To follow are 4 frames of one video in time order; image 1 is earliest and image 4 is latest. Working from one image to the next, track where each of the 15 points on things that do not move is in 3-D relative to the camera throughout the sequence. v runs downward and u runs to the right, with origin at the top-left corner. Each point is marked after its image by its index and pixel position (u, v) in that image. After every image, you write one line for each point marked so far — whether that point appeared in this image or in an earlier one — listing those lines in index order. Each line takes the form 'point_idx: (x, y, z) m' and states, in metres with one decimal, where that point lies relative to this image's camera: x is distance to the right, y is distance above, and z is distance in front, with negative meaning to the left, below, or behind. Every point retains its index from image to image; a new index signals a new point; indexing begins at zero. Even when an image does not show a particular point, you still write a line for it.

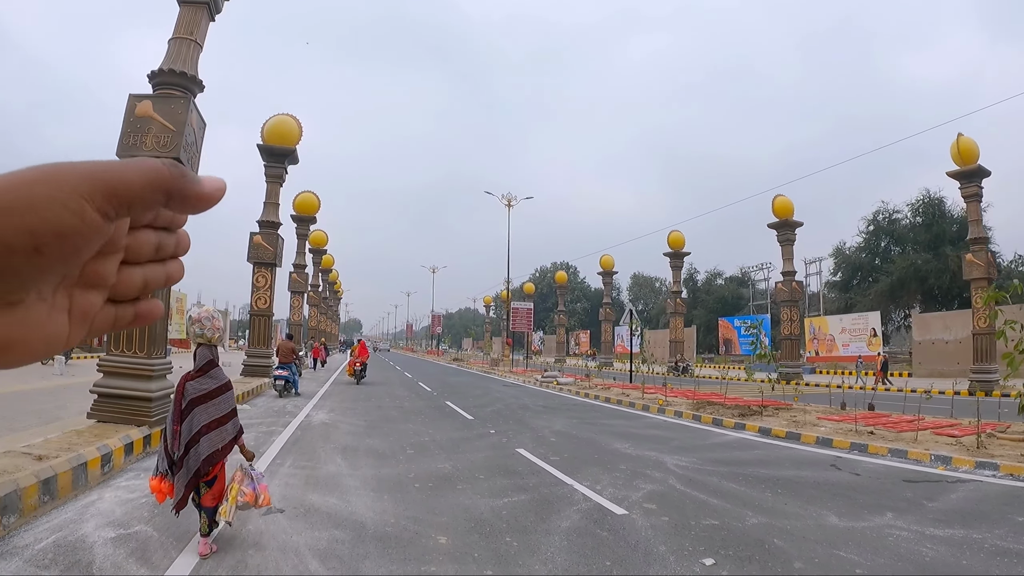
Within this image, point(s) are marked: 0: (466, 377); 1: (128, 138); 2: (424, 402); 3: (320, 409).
0: (-1.4, -2.8, +18.4) m
1: (-4.5, +1.7, +6.9) m
2: (-1.6, -2.1, +10.8) m
3: (-2.9, -1.8, +8.9) m
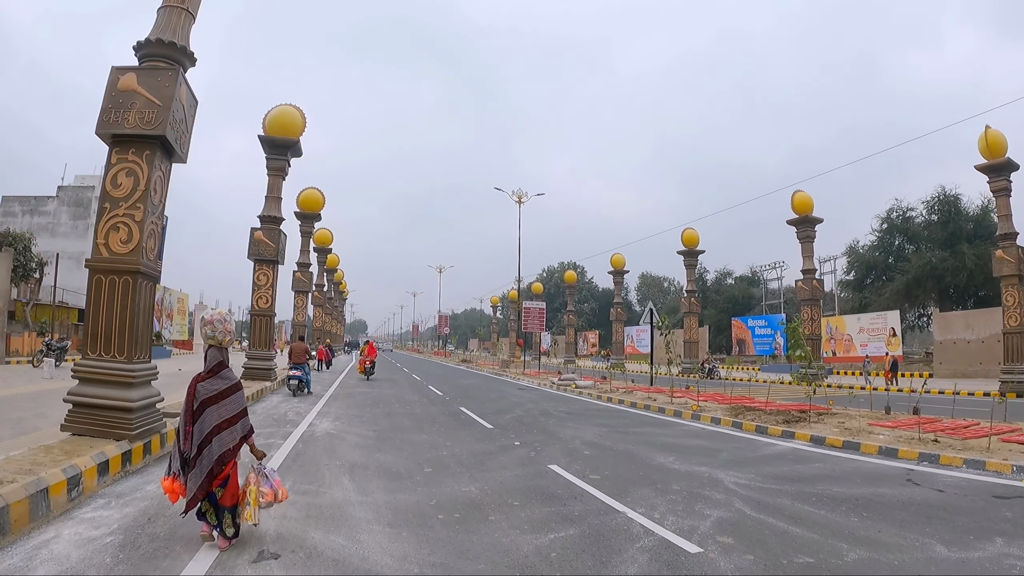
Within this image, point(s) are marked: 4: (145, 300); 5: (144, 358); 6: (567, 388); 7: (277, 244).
0: (-1.0, -2.7, +17.6) m
1: (-4.2, +1.8, +6.1) m
2: (-1.2, -2.0, +10.0) m
3: (-2.5, -1.8, +8.1) m
4: (-3.7, -0.1, +6.0) m
5: (-3.7, -0.7, +5.9) m
6: (+1.3, -2.4, +14.2) m
7: (-5.3, +1.0, +13.3) m
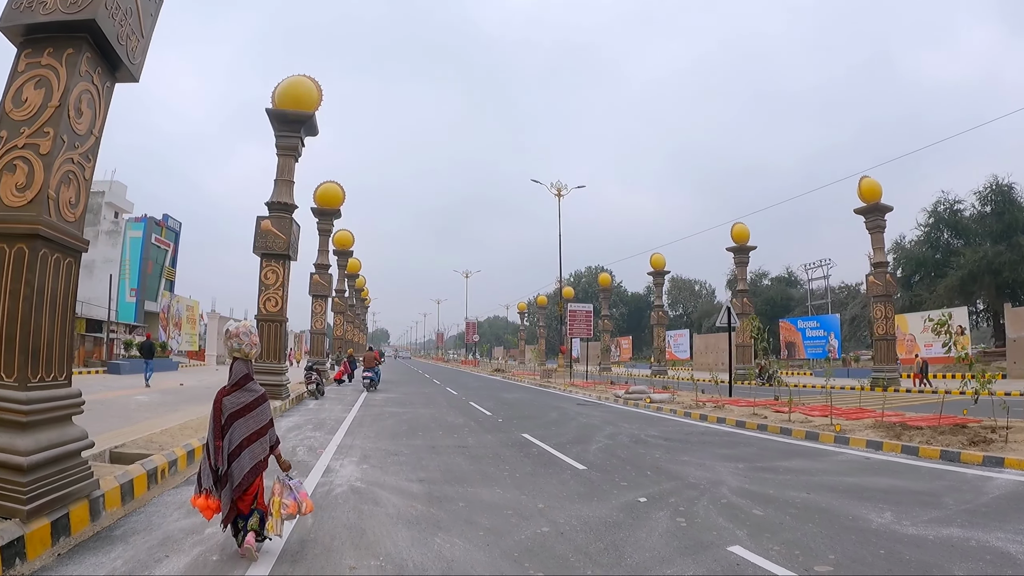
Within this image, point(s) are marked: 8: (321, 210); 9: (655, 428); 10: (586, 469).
0: (+0.3, -2.7, +15.2) m
1: (-3.3, +1.9, +3.9) m
2: (-0.2, -1.9, +7.6) m
3: (-1.6, -1.7, +5.8) m
4: (-2.8, 0.0, +3.7) m
5: (-2.8, -0.6, +3.7) m
6: (+2.5, -2.3, +11.8) m
7: (-4.2, +1.0, +11.1) m
8: (-6.4, +2.6, +19.8) m
9: (+2.1, -2.0, +8.6) m
10: (+0.7, -1.7, +5.7) m
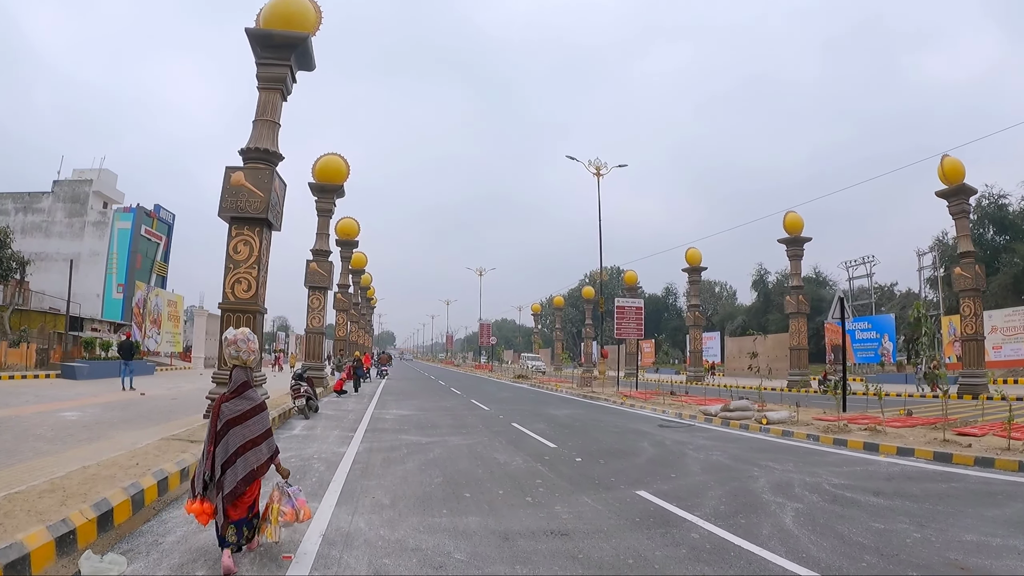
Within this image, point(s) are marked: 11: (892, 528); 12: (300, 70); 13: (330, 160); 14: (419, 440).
0: (+1.2, -2.4, +12.1) m
1: (-2.5, +2.3, +0.9) m
2: (+0.7, -1.6, +4.5) m
3: (-0.8, -1.3, +2.7) m
4: (-2.0, +0.4, +0.6) m
5: (-2.0, -0.2, +0.6) m
6: (+3.4, -2.0, +8.6) m
7: (-3.3, +1.3, +8.1) m
8: (-5.4, +2.8, +16.7) m
9: (+2.9, -1.7, +5.4) m
10: (+1.5, -1.4, +2.6) m
11: (+2.4, -1.5, +3.6) m
12: (-3.5, +3.6, +9.8) m
13: (-5.1, +3.6, +16.8) m
14: (-1.1, -1.8, +6.8) m
